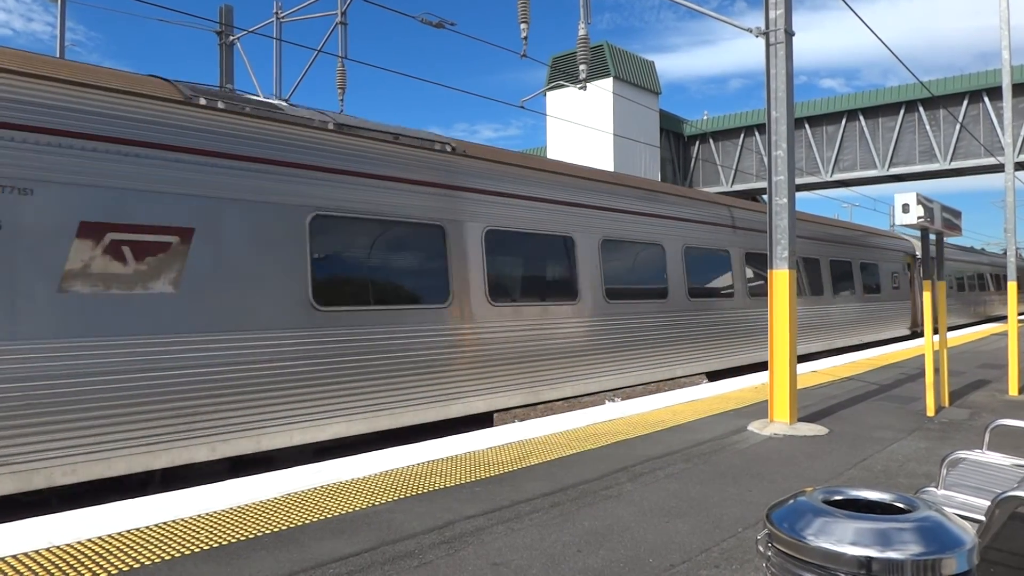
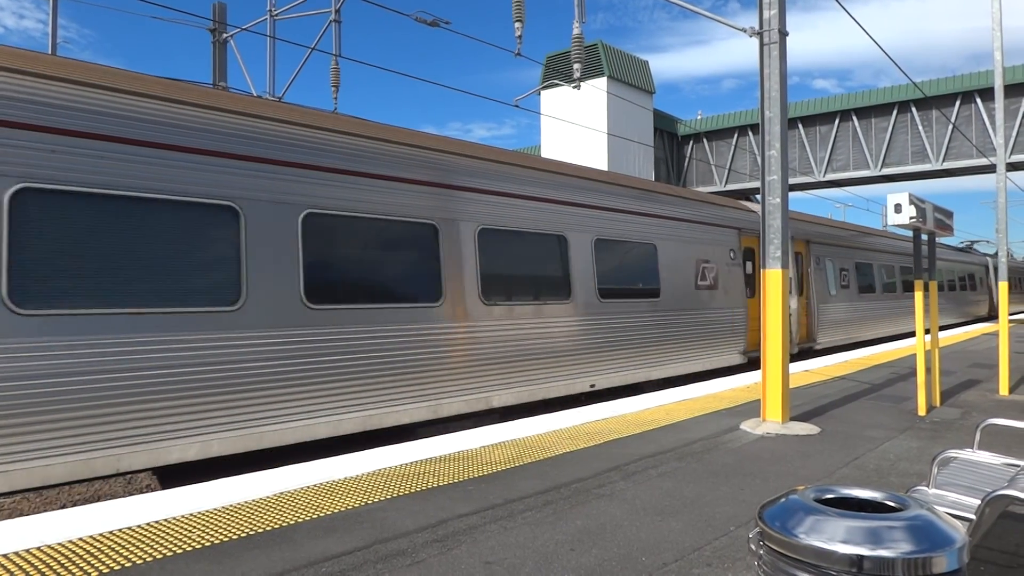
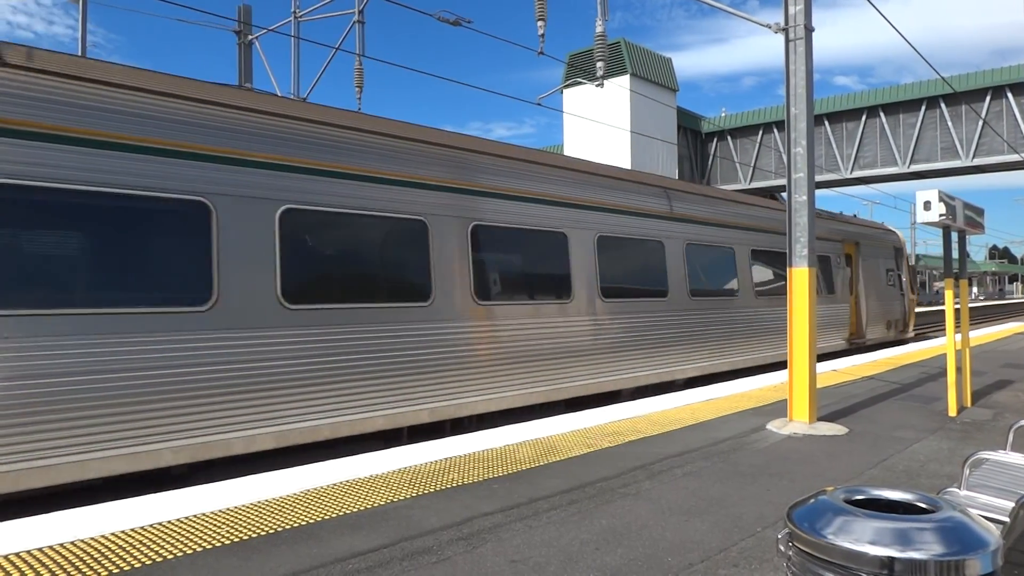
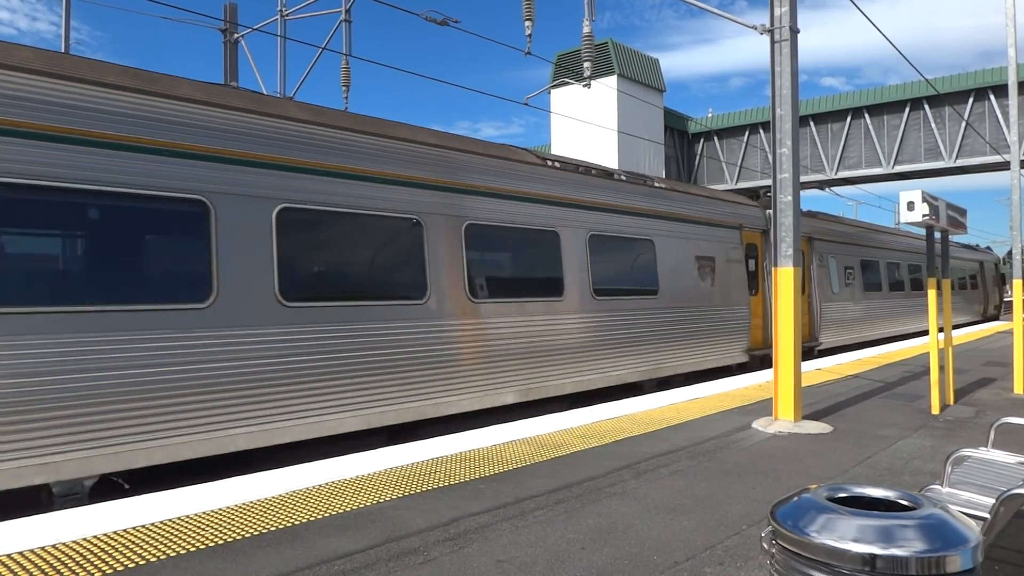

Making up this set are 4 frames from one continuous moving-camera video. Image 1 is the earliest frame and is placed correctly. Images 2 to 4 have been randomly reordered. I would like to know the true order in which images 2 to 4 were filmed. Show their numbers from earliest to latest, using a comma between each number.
2, 4, 3
